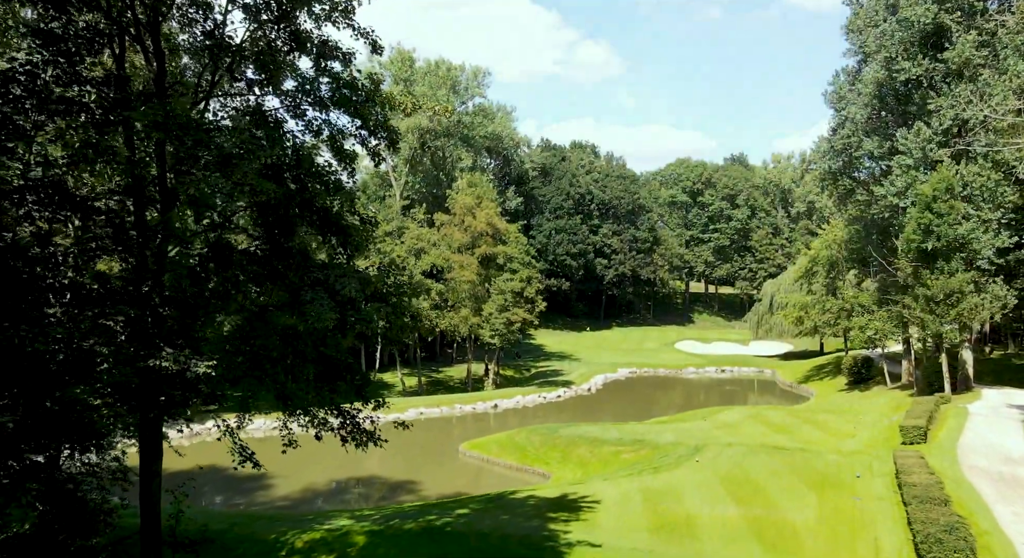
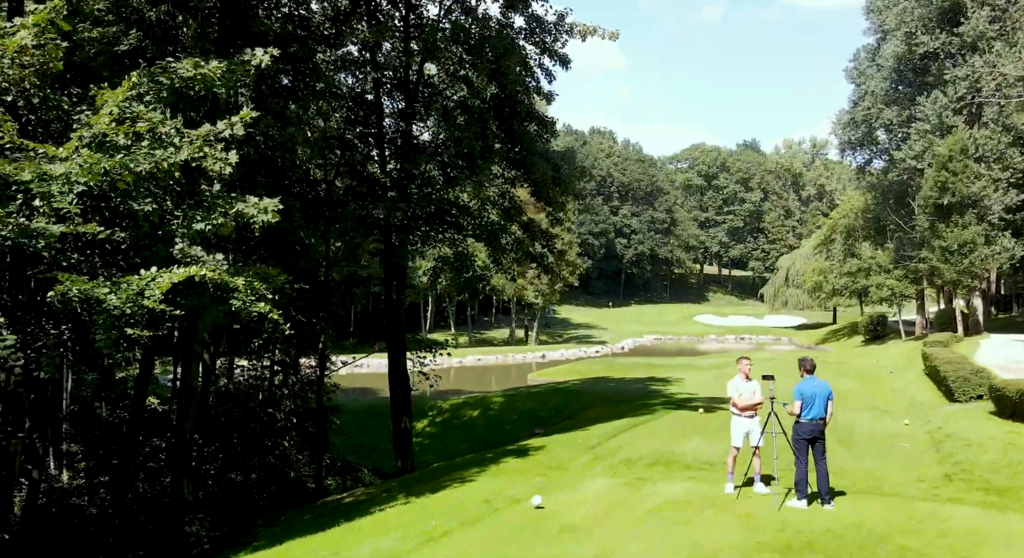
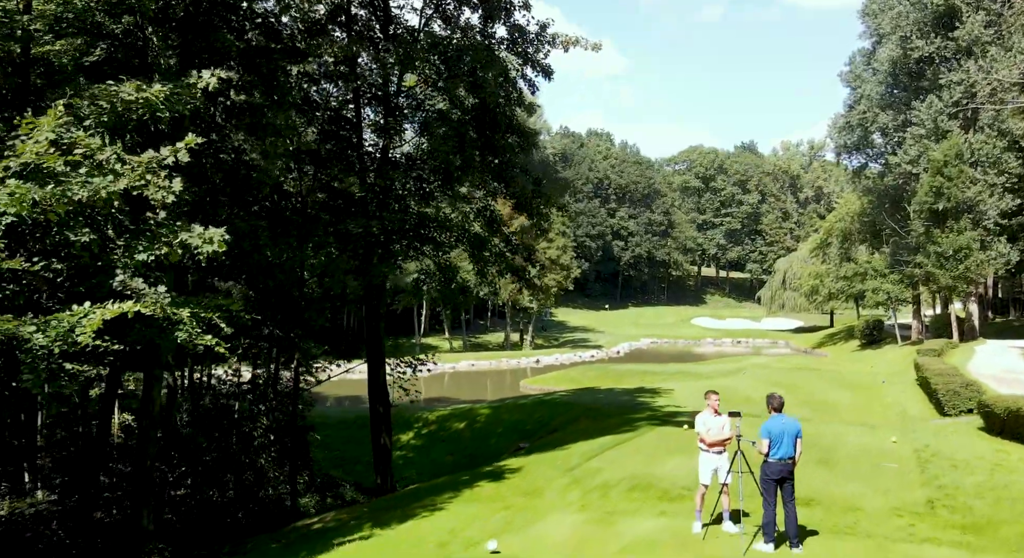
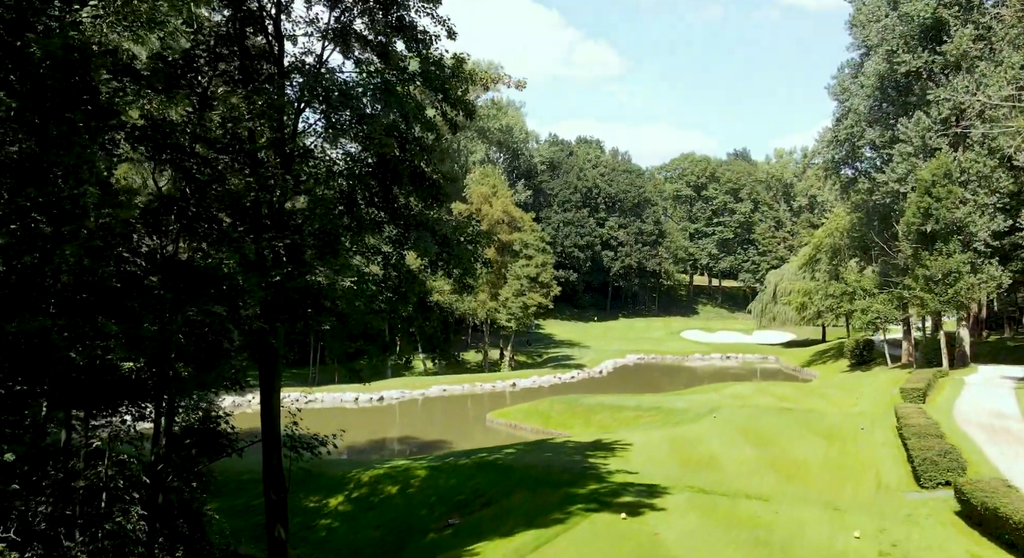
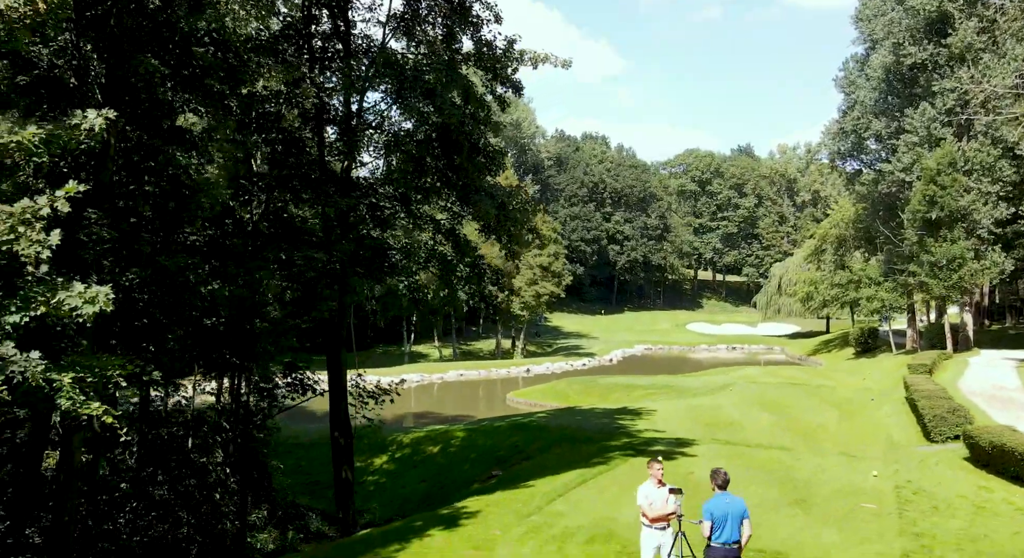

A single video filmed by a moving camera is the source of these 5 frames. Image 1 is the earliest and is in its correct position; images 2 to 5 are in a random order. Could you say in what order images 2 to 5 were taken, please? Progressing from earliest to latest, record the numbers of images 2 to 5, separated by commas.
4, 5, 3, 2
